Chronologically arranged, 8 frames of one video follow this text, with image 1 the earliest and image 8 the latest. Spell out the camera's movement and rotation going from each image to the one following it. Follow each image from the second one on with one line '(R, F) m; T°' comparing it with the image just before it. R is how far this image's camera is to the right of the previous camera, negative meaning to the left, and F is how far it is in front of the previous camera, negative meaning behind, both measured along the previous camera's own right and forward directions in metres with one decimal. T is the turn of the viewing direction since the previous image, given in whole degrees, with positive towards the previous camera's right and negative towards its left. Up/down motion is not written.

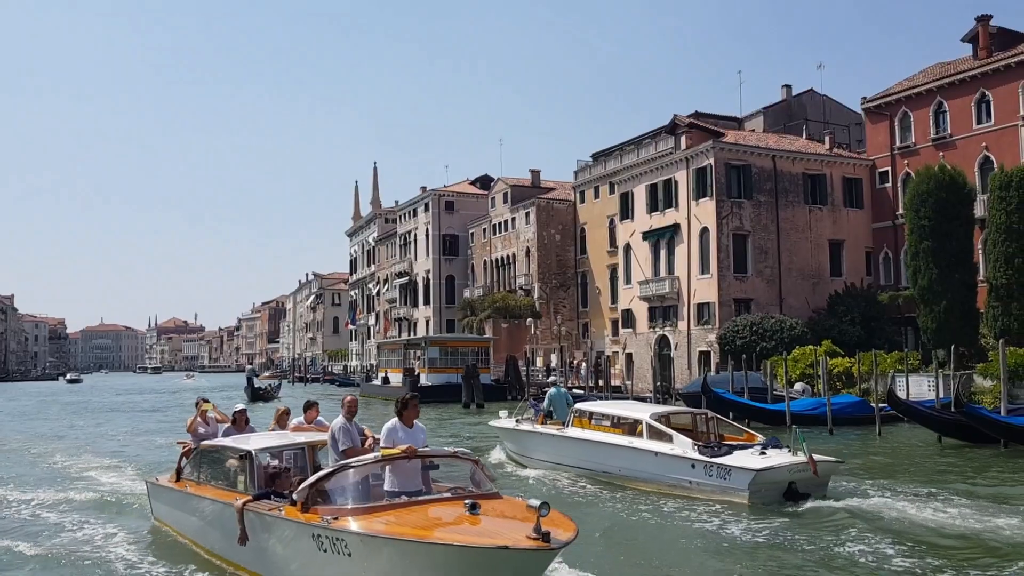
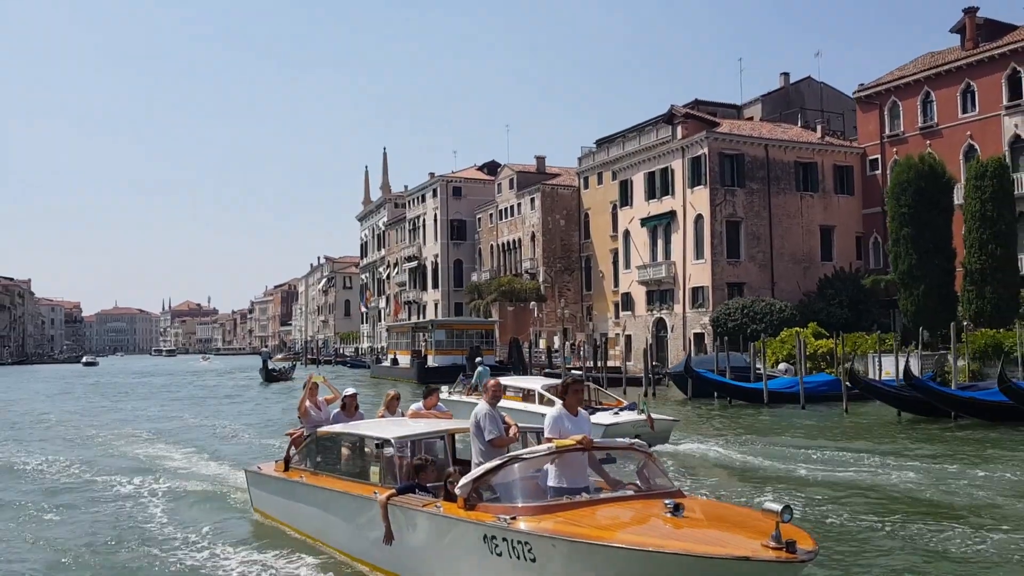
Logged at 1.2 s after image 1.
(+0.4, -1.6) m; -1°
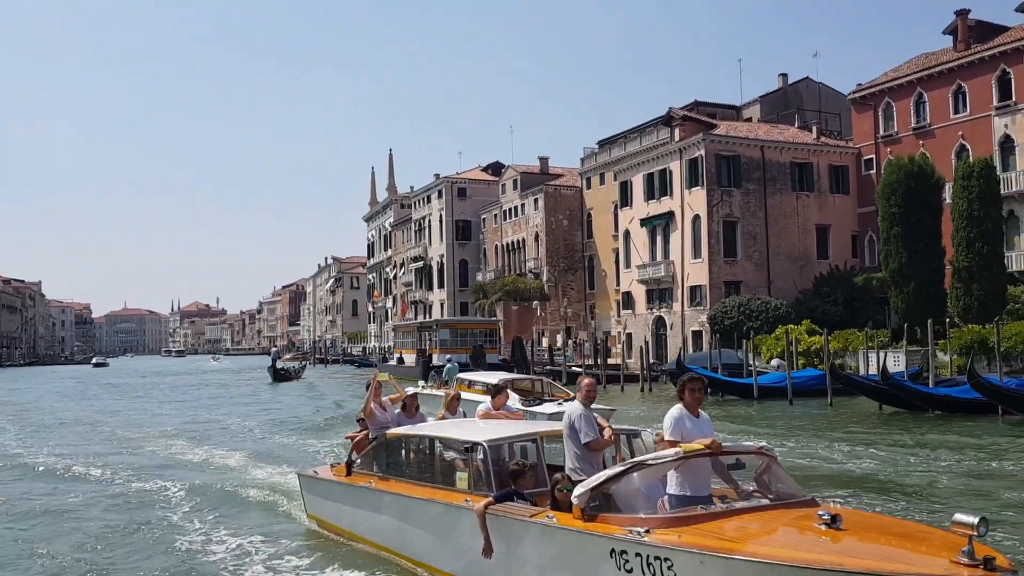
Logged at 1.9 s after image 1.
(+0.2, -0.9) m; 0°
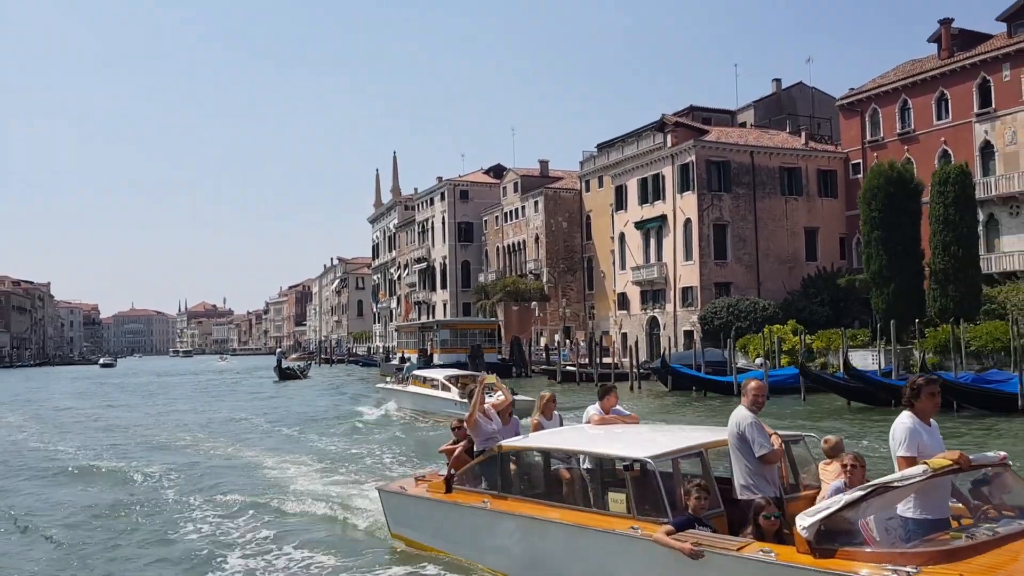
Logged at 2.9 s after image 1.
(+0.4, -1.3) m; 0°
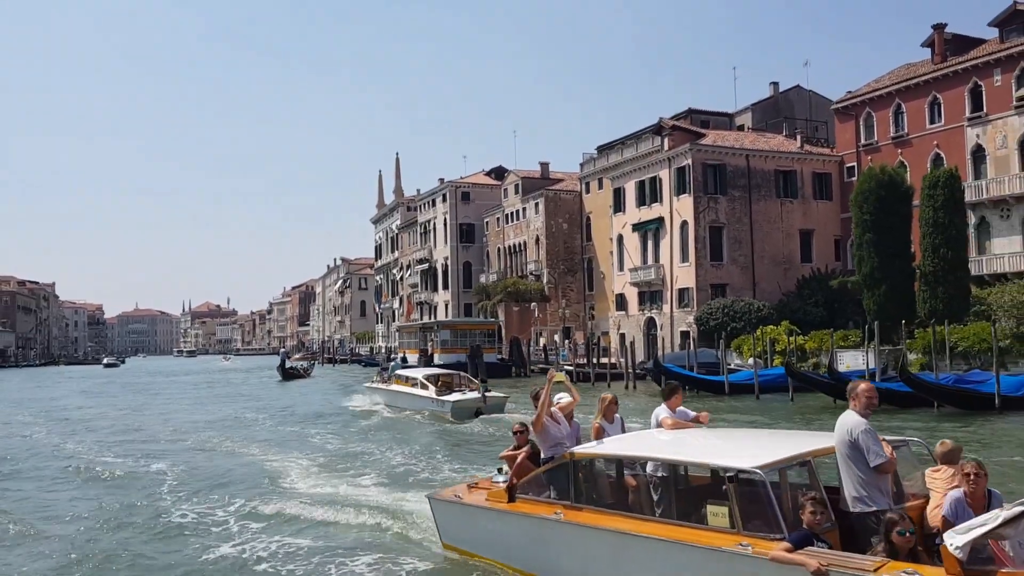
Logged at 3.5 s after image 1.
(+0.2, -0.6) m; 0°
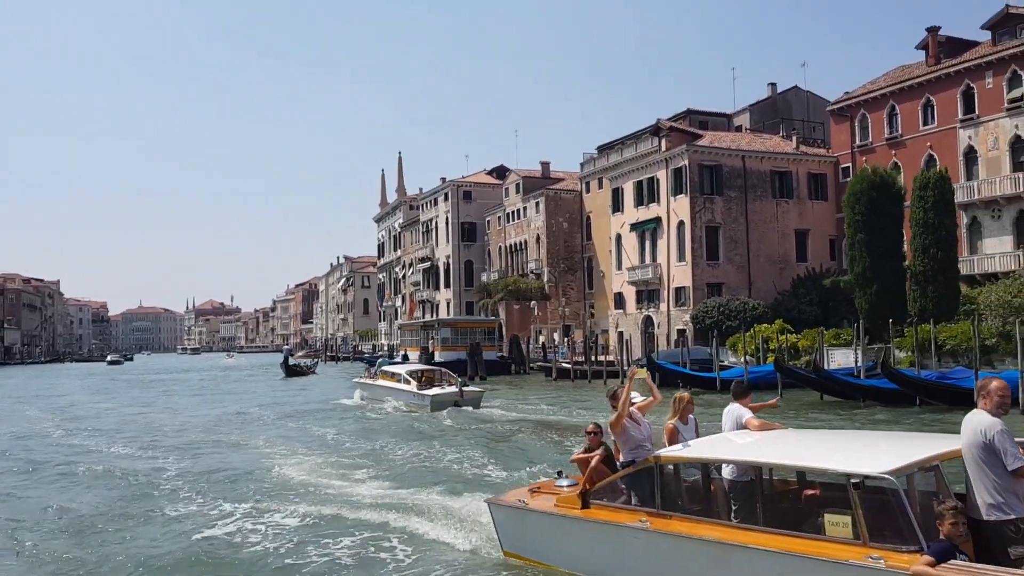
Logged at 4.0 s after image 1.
(+0.2, -0.6) m; 0°
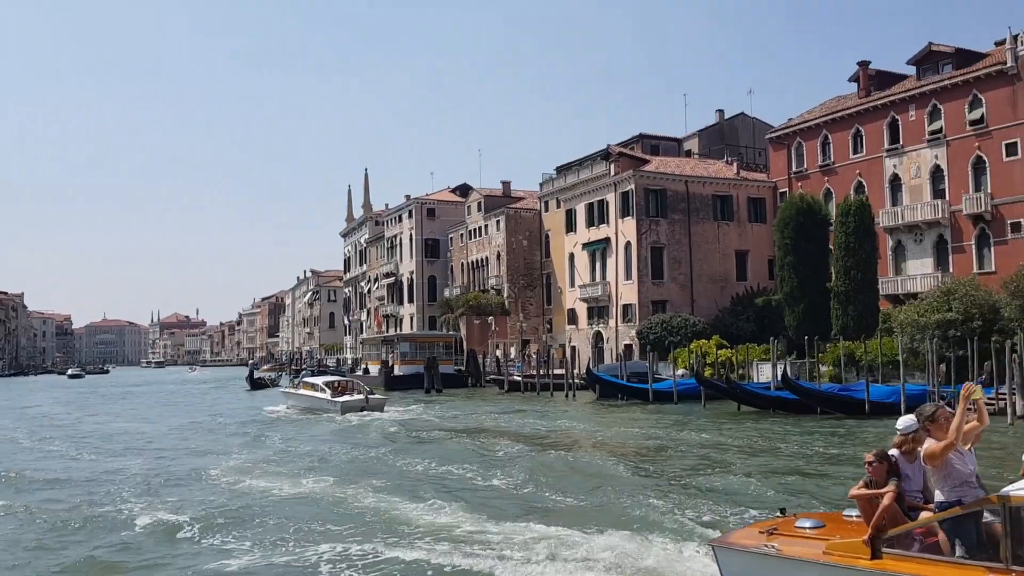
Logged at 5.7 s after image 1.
(+0.6, -2.1) m; +2°
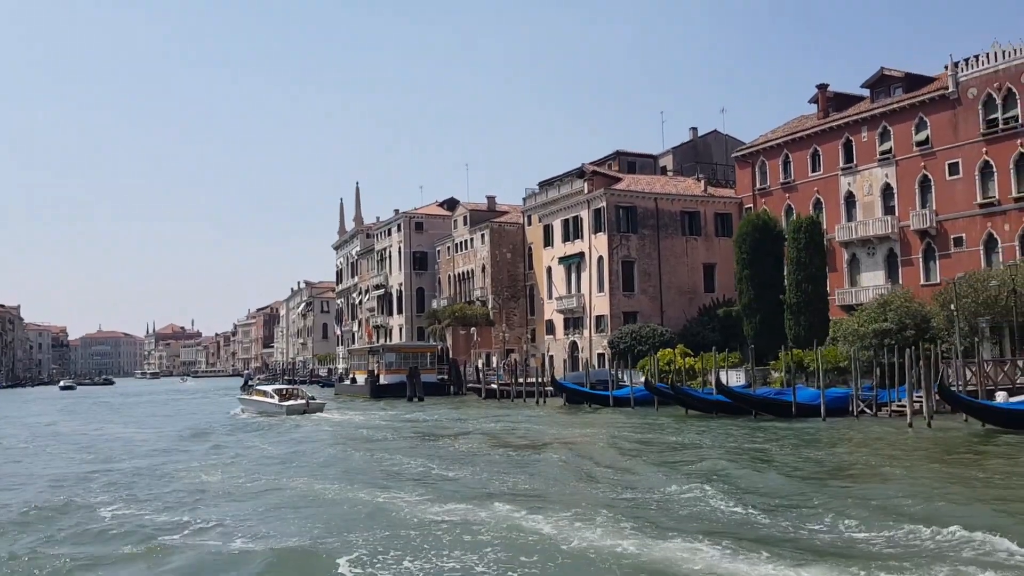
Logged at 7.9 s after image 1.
(+0.8, -2.4) m; 0°
